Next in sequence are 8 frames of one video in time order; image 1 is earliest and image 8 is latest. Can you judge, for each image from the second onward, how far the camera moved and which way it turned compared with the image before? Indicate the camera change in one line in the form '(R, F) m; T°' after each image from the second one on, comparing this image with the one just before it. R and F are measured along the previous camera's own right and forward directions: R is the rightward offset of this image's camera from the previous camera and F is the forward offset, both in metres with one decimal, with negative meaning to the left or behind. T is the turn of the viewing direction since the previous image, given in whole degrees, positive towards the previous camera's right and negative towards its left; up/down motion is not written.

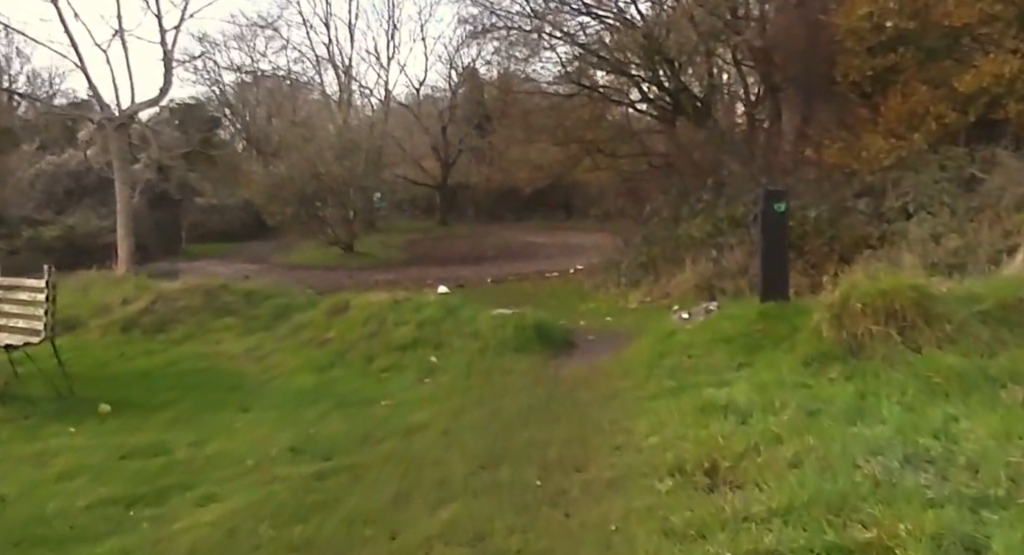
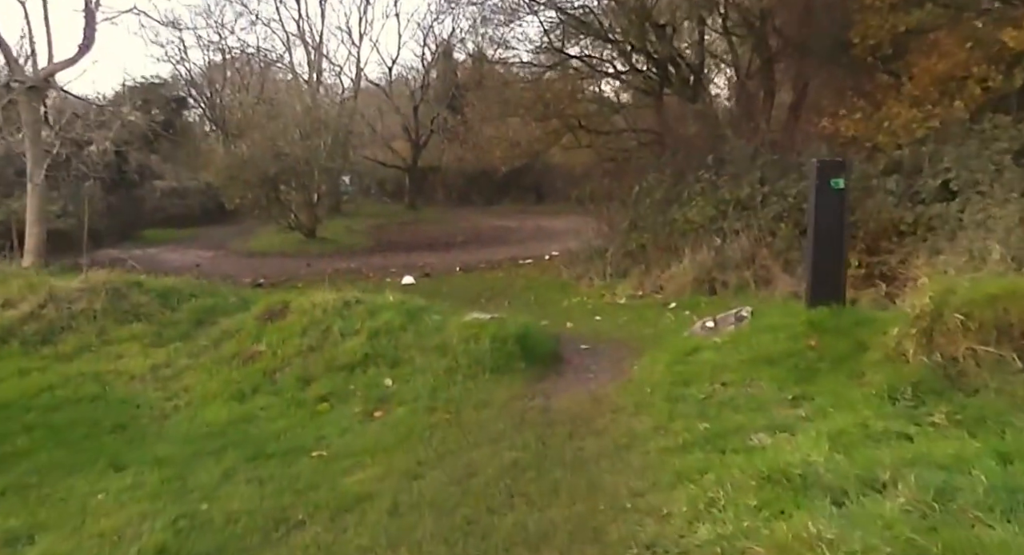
(0.0, +2.0) m; +2°
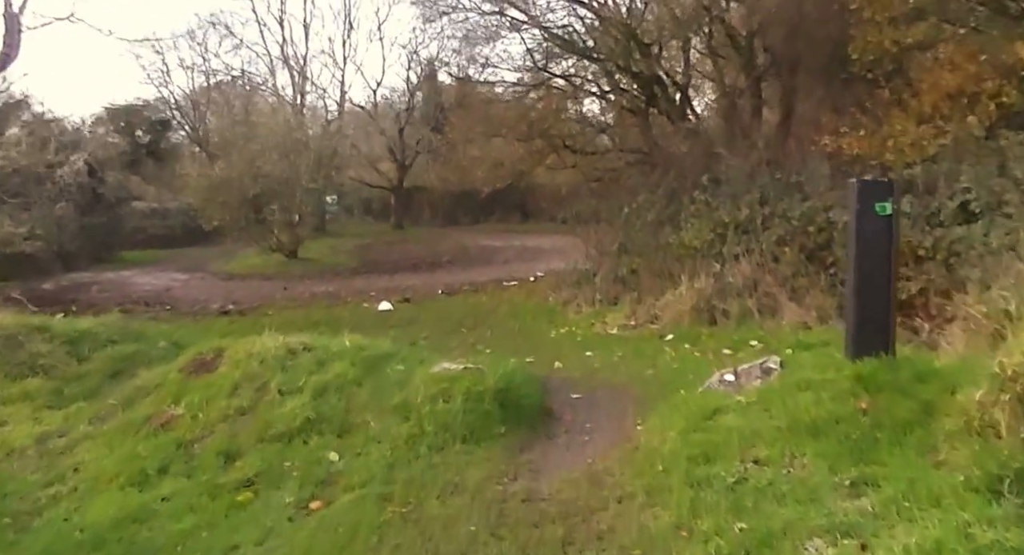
(0.0, +1.4) m; +1°
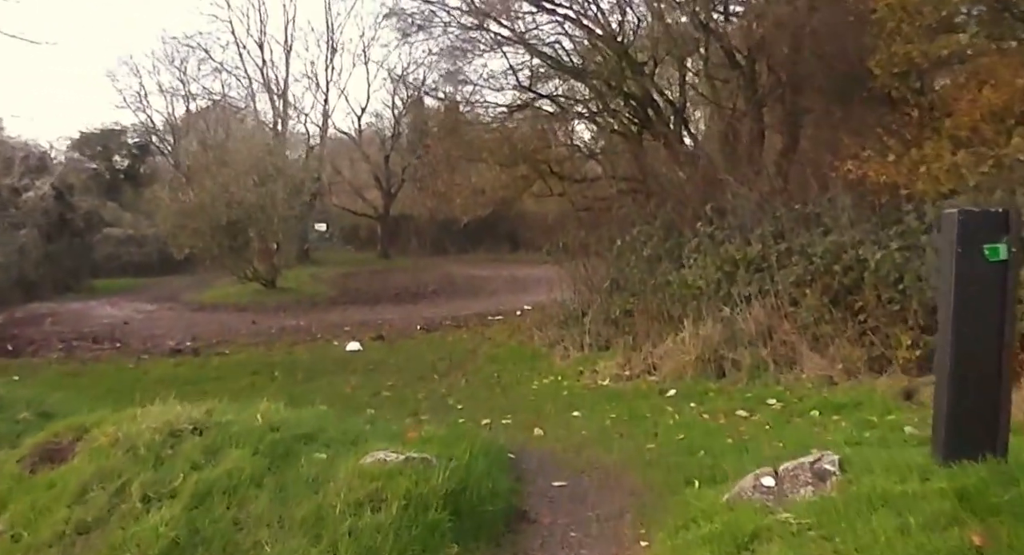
(+0.2, +1.7) m; 0°
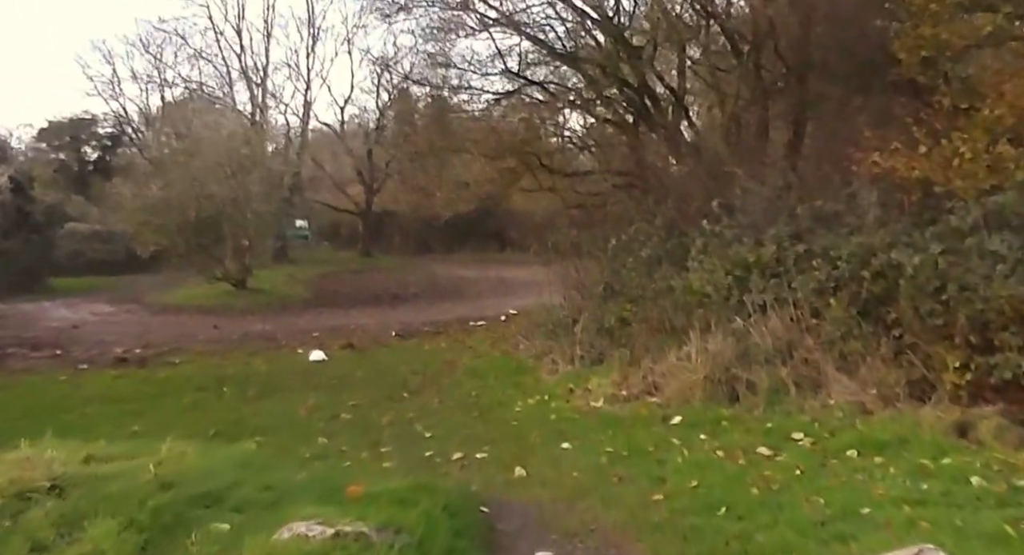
(+0.1, +1.5) m; +1°
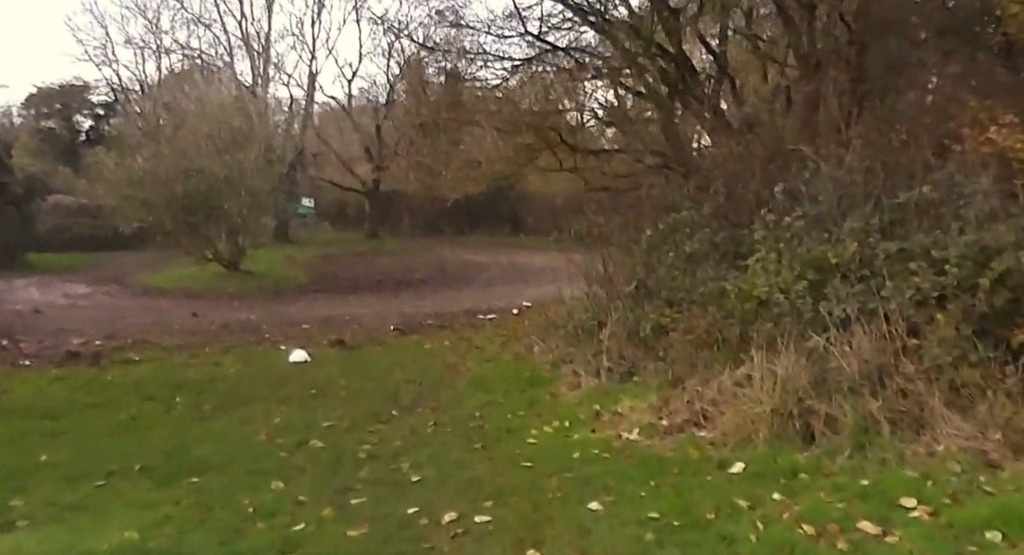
(0.0, +2.0) m; -1°
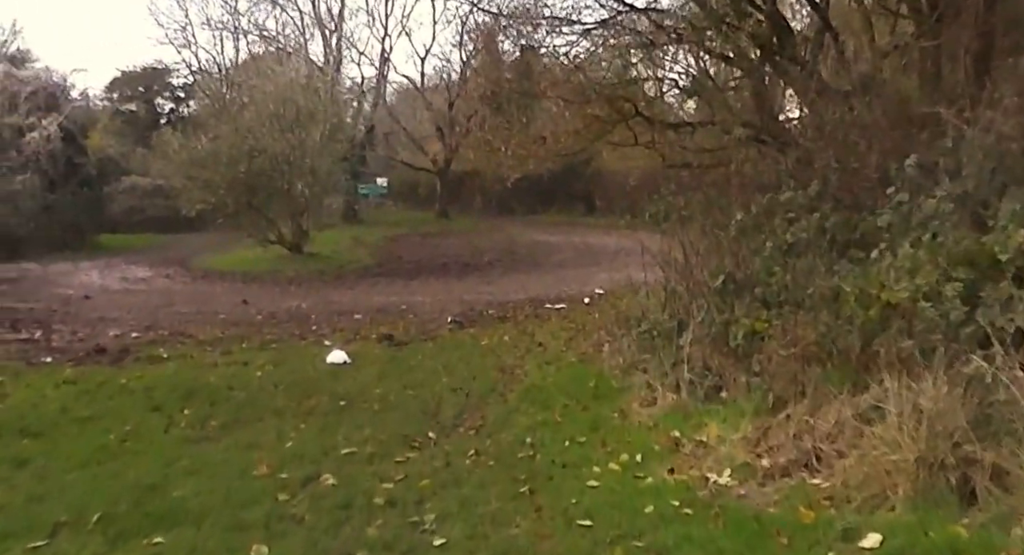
(+0.1, +1.6) m; -5°
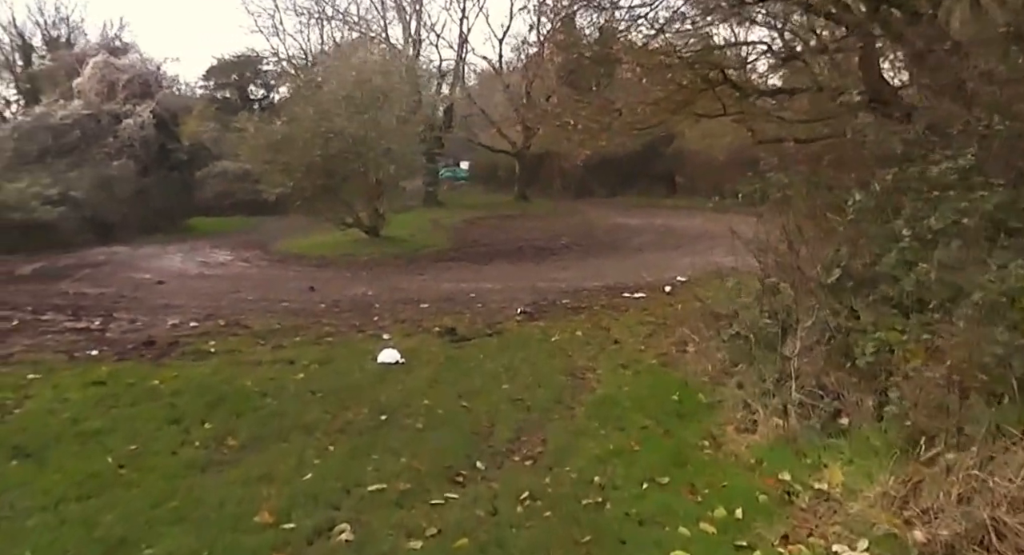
(+0.2, +1.5) m; -6°
